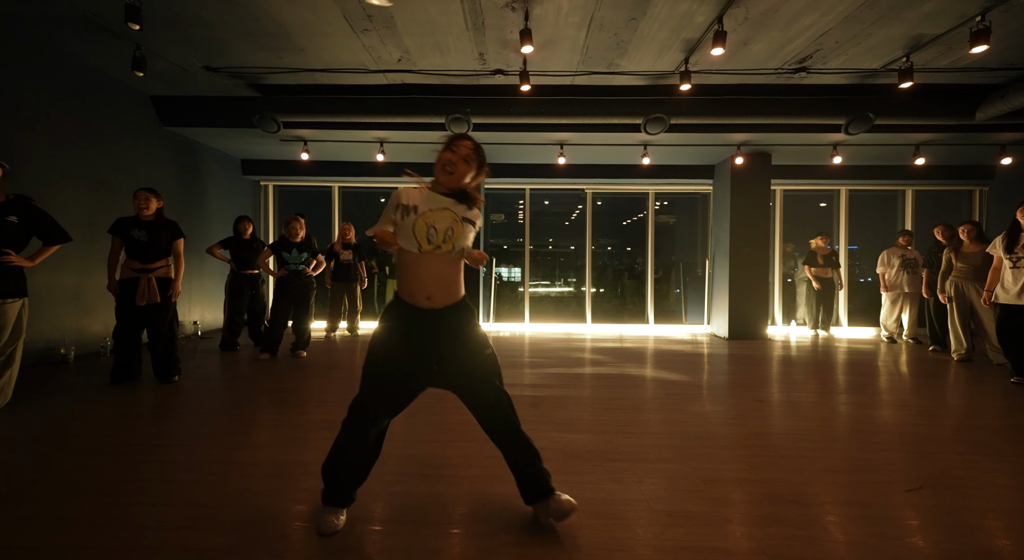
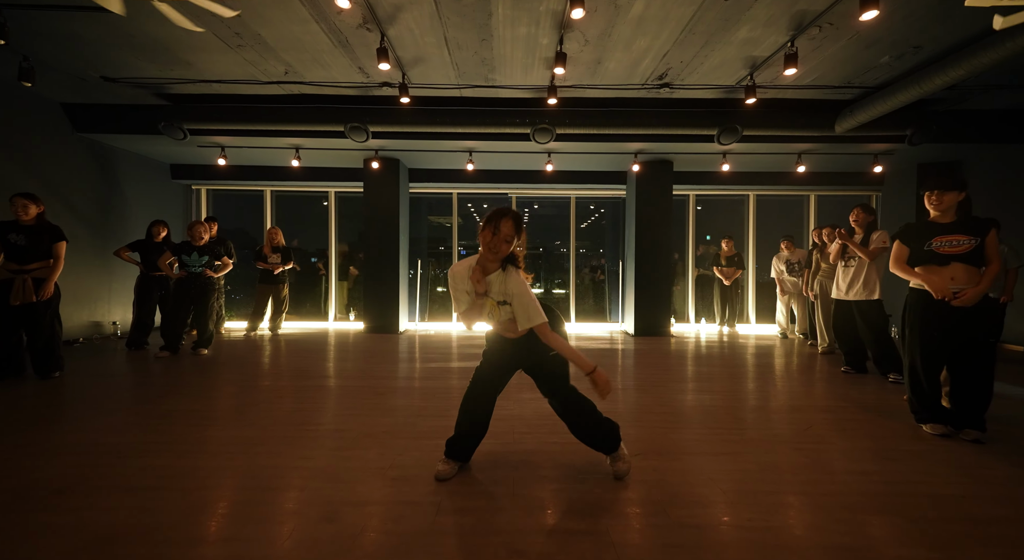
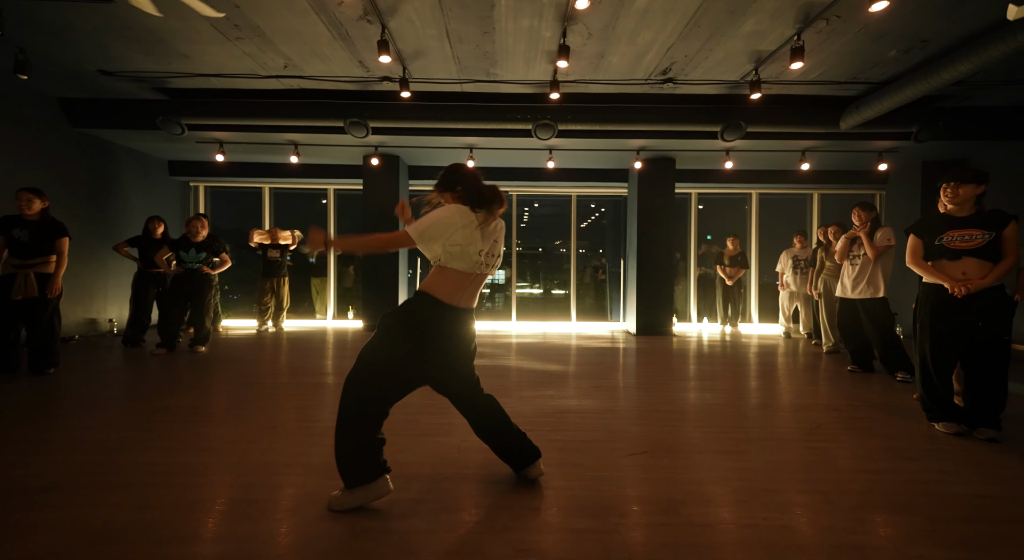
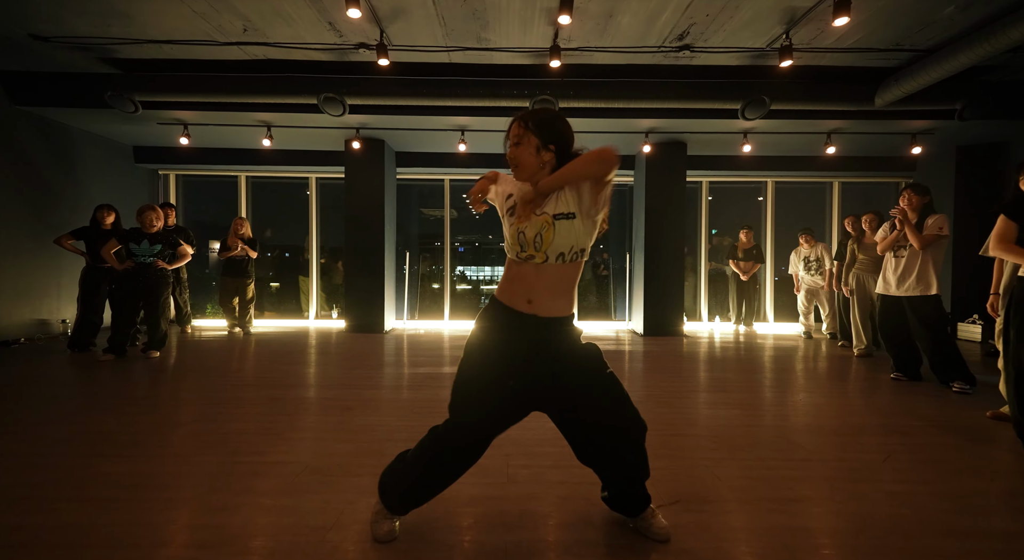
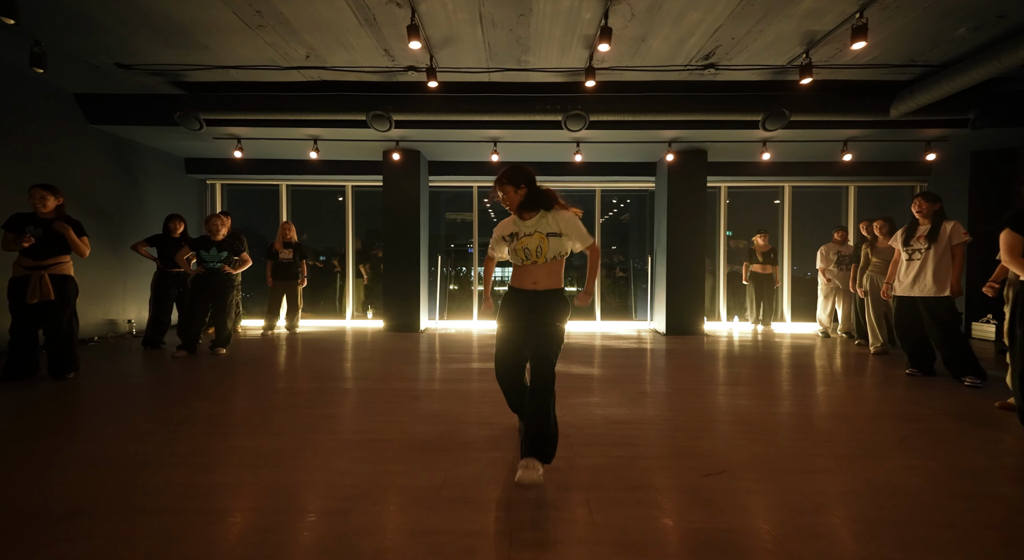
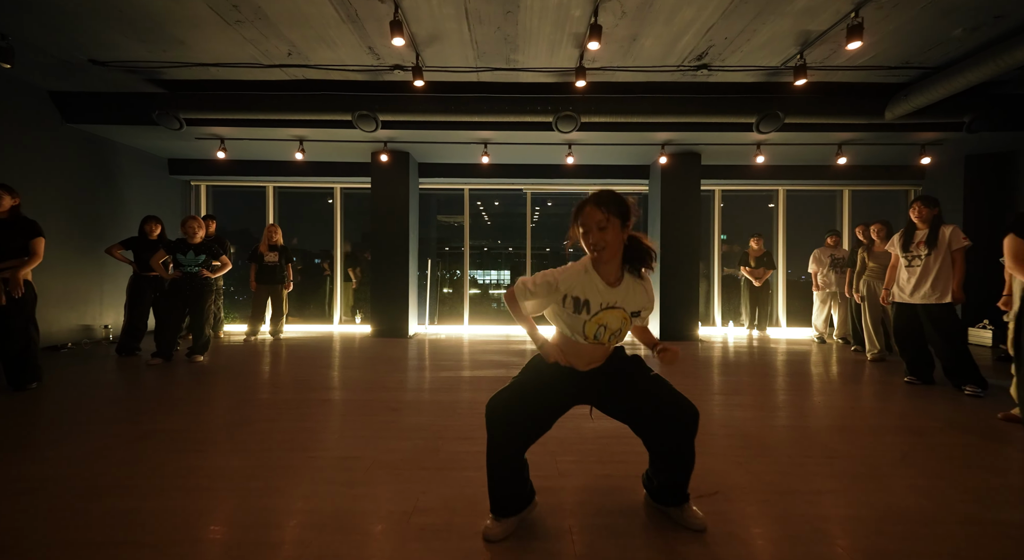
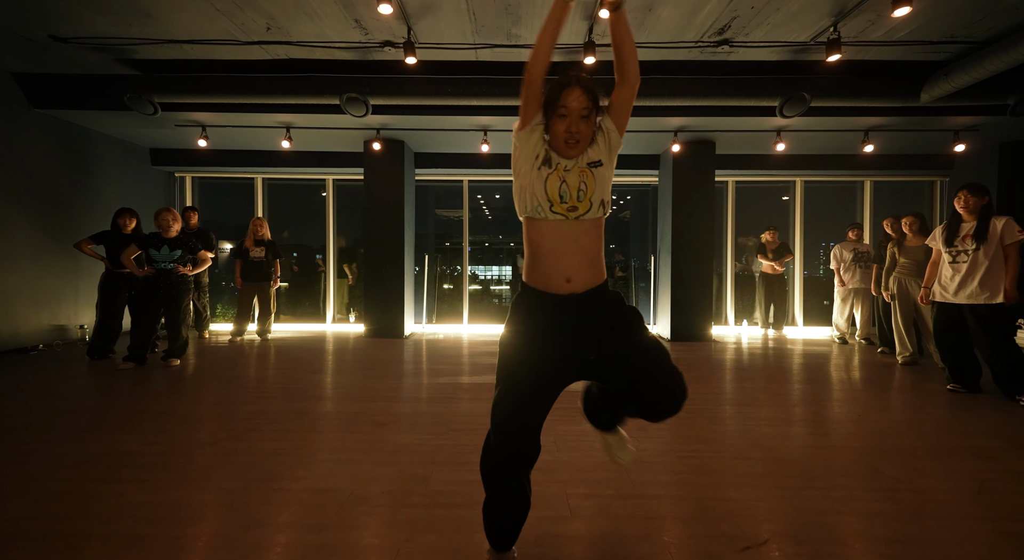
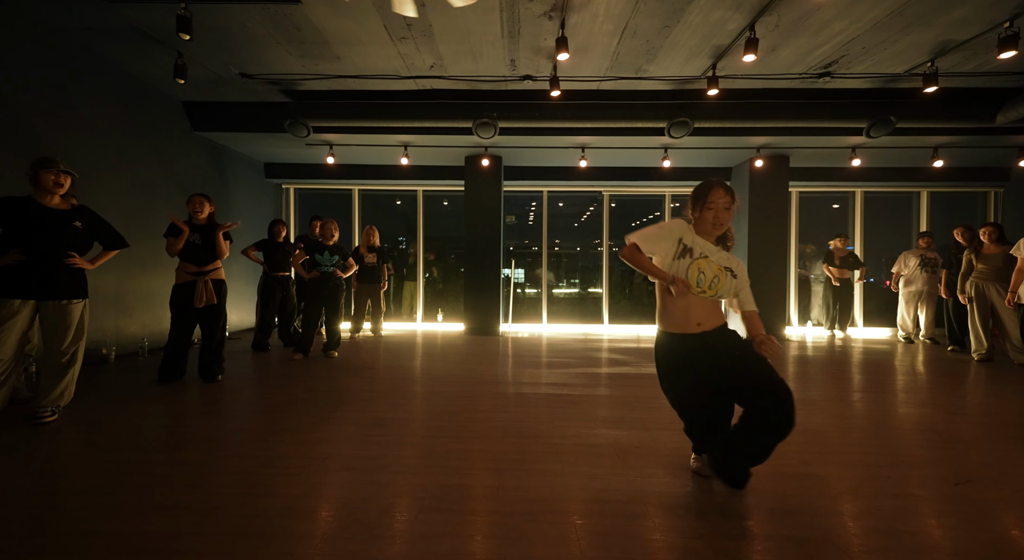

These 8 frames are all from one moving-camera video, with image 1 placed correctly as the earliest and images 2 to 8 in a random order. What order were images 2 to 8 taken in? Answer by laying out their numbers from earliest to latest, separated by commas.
8, 5, 7, 6, 2, 4, 3
